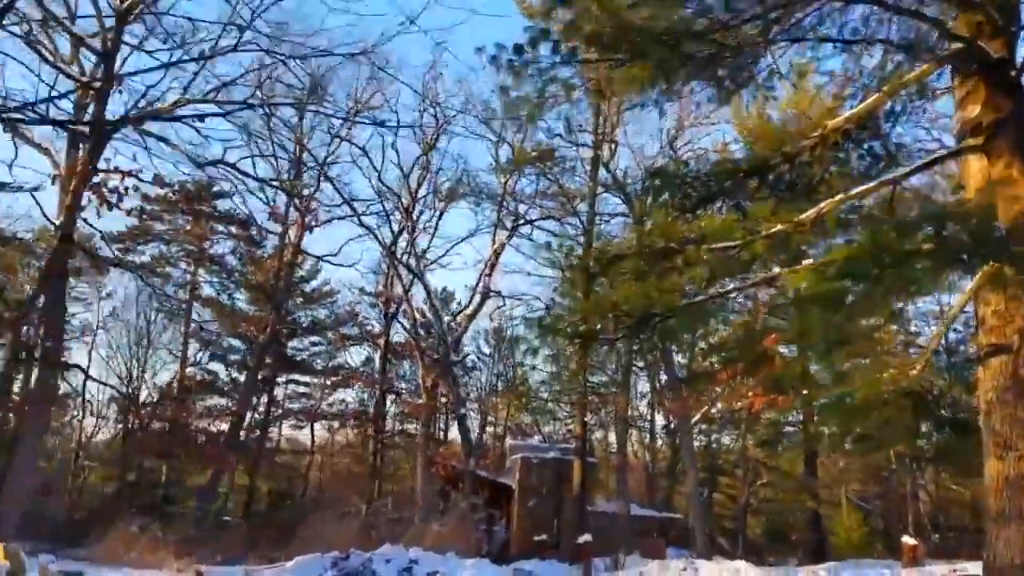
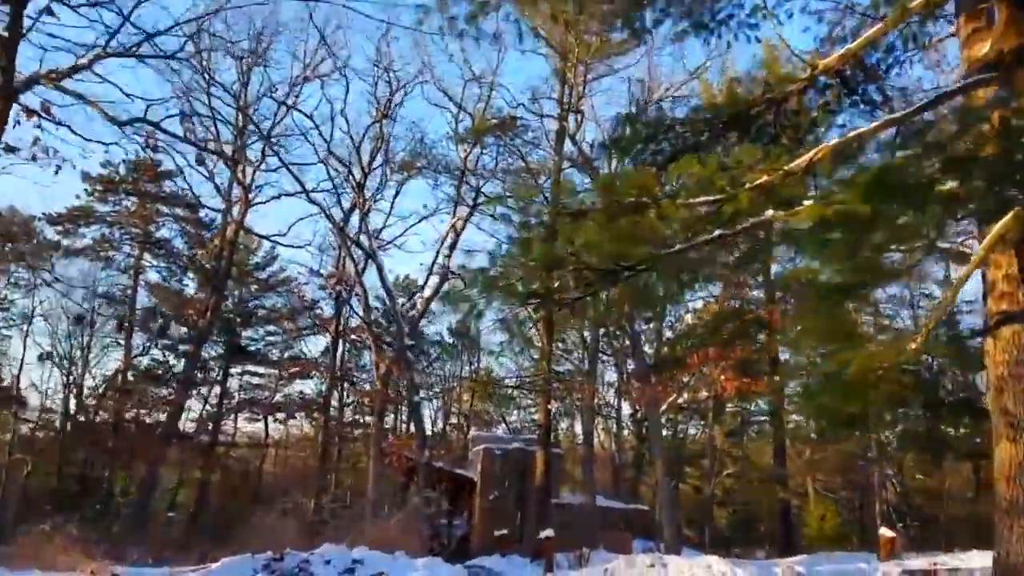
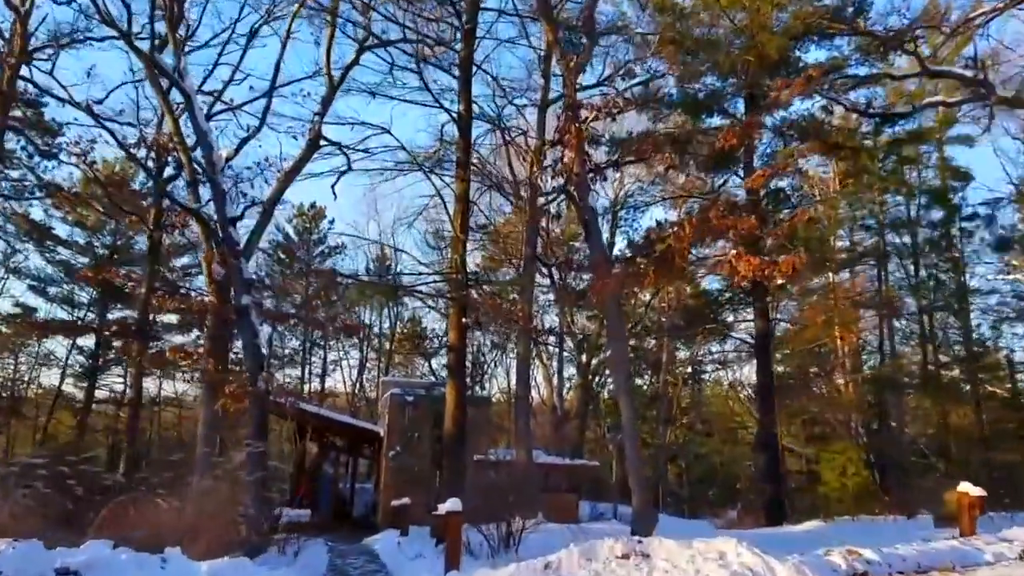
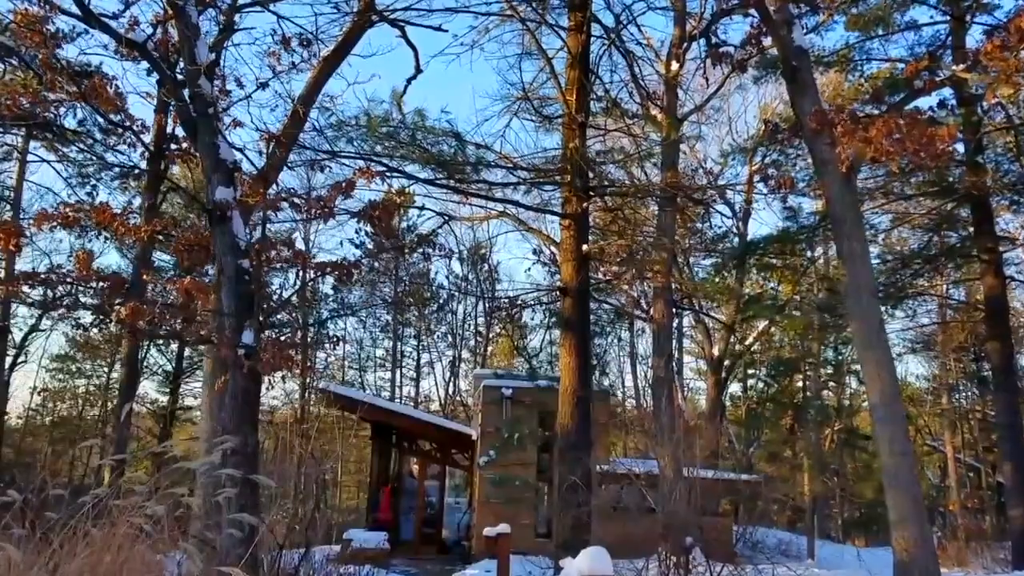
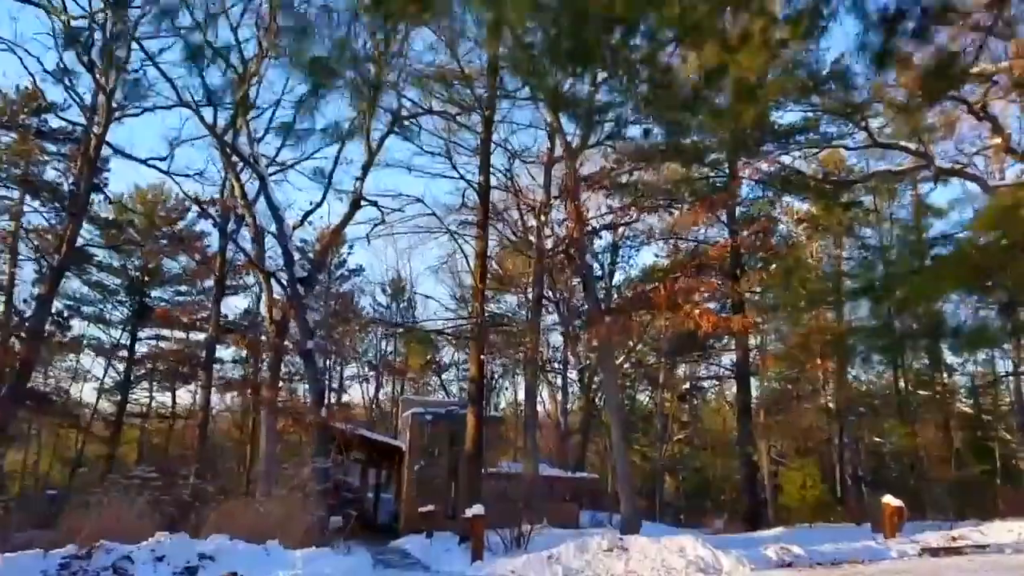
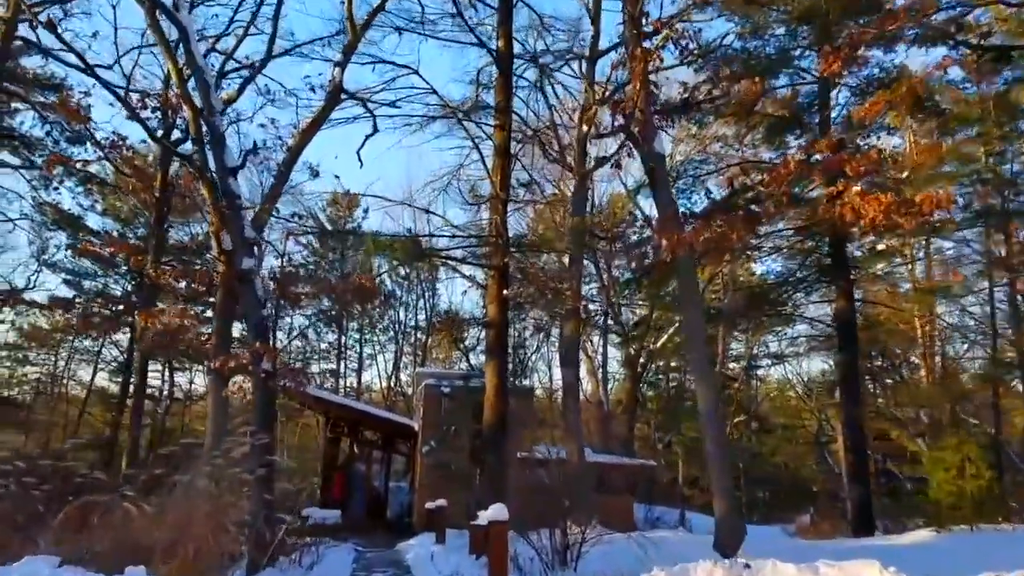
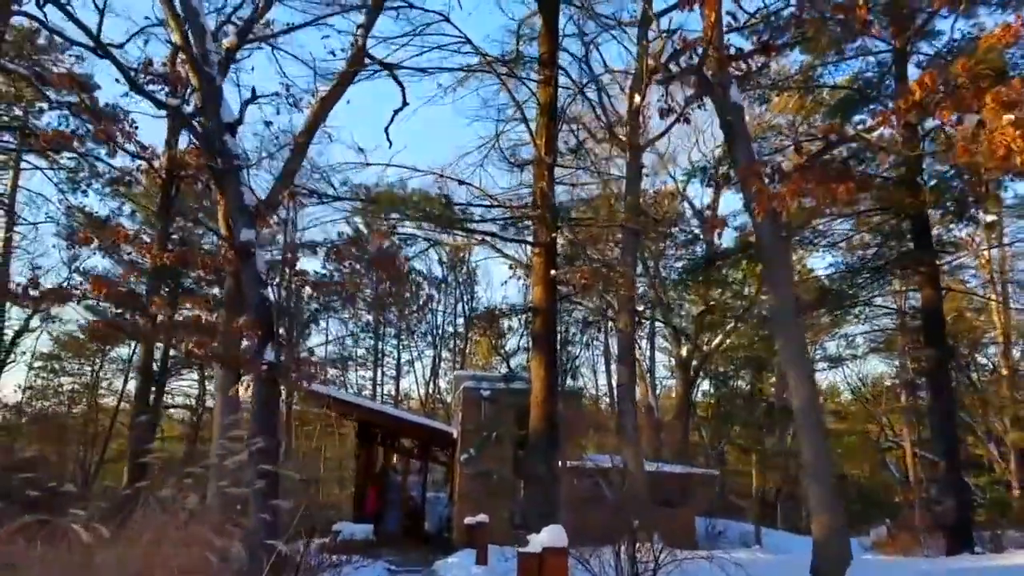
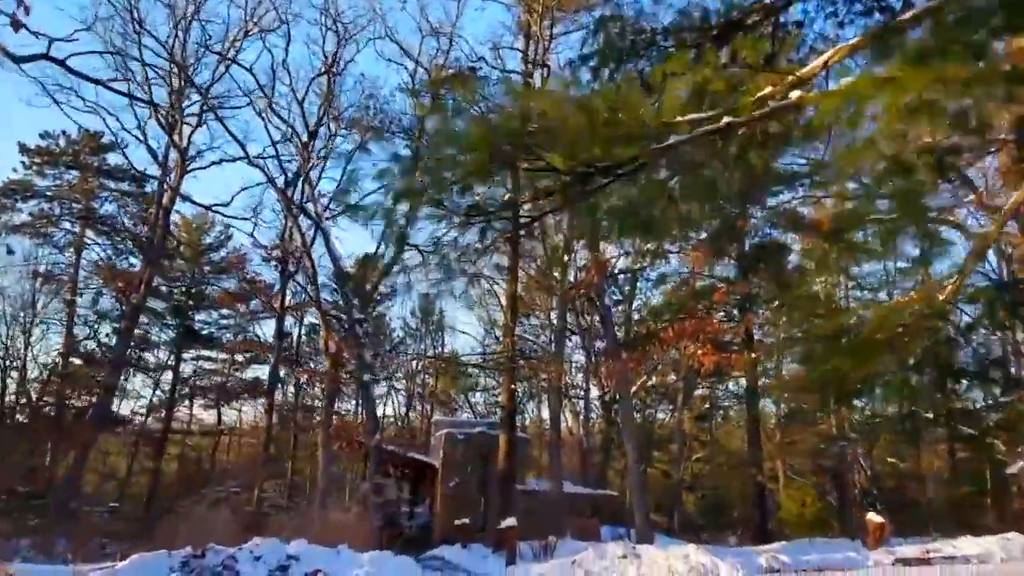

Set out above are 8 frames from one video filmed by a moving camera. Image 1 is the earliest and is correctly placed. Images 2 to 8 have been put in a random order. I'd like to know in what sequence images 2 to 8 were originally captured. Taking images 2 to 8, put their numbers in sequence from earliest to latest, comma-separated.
2, 8, 5, 3, 6, 7, 4
